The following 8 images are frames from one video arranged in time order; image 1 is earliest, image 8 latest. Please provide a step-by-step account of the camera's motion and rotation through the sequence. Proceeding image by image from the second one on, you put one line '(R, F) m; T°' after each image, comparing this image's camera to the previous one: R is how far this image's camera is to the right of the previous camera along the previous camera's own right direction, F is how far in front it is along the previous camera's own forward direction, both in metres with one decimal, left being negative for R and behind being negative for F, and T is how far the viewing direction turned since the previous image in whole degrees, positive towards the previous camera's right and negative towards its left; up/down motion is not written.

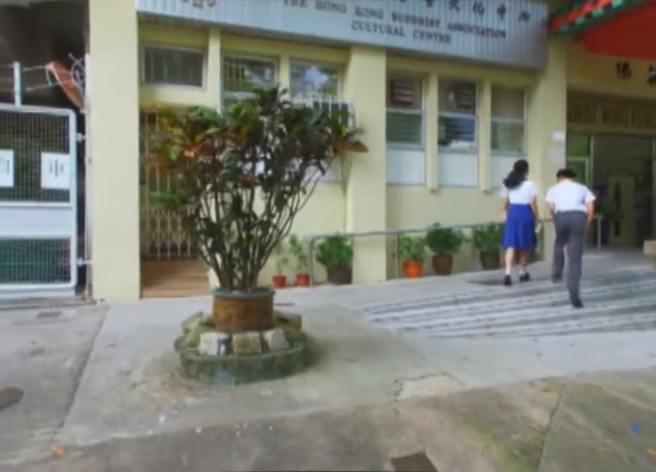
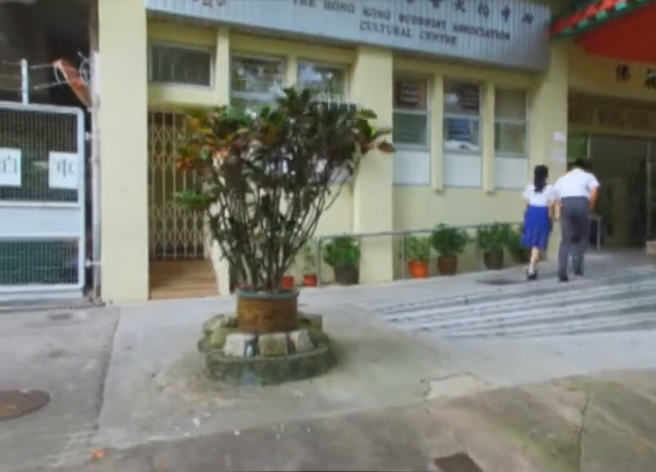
(-0.3, 0.0) m; +1°
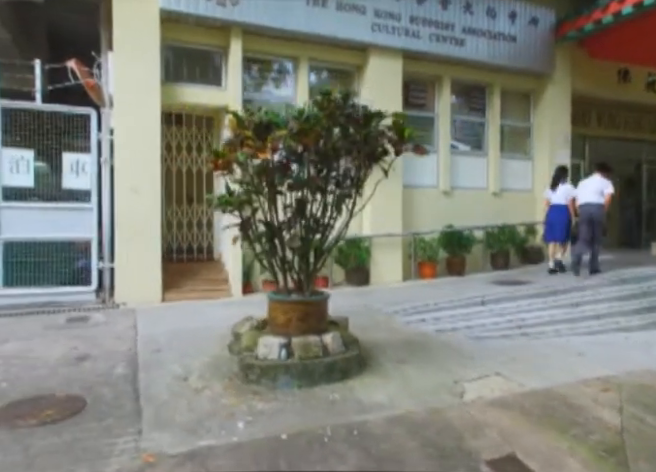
(-0.3, 0.0) m; +1°
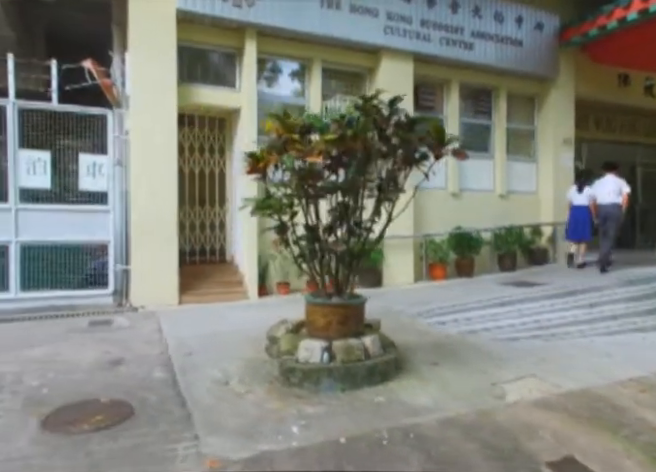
(-0.4, 0.0) m; +2°
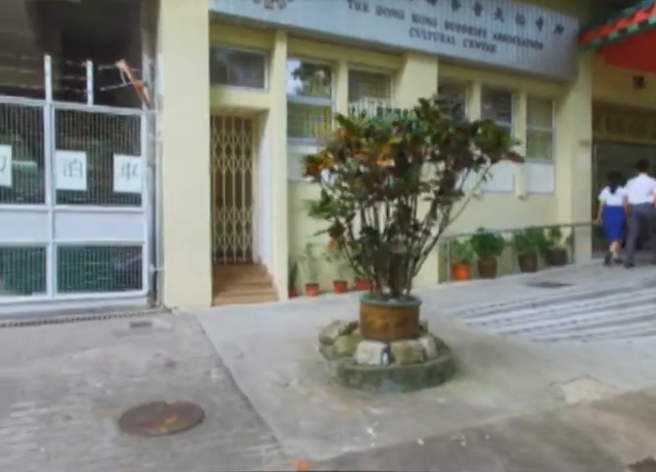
(-0.5, 0.0) m; +1°
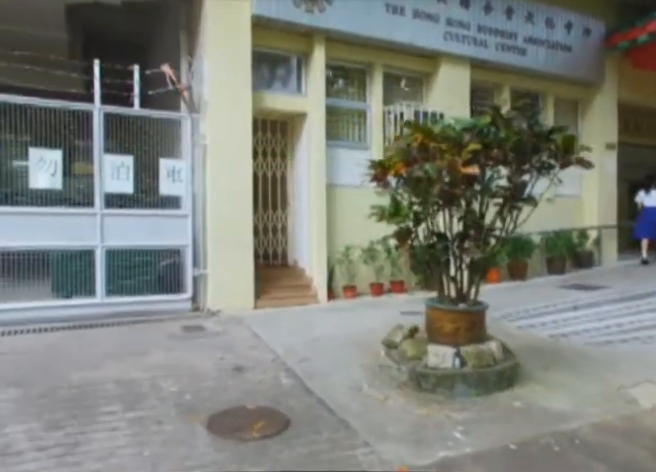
(-0.5, 0.0) m; 0°
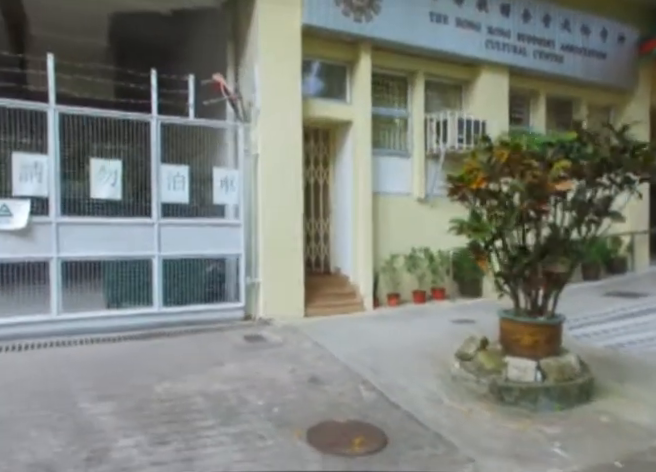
(-0.6, 0.0) m; 0°
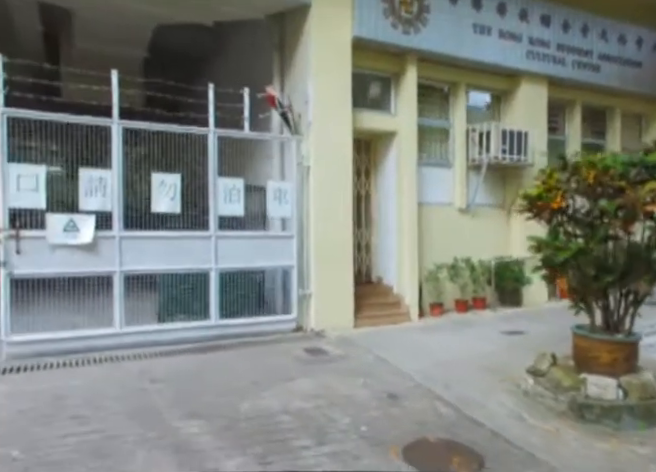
(-0.6, 0.0) m; 0°
